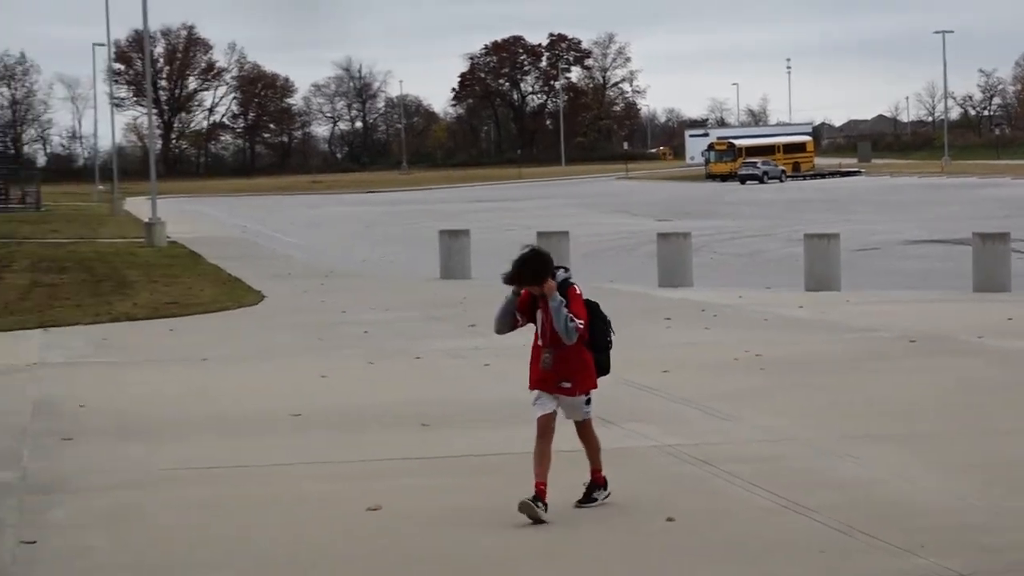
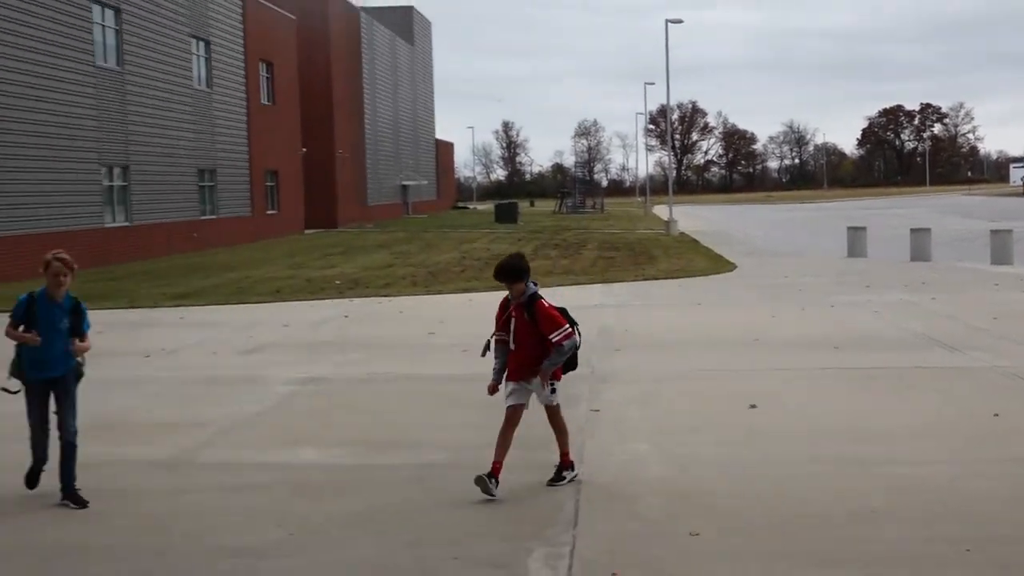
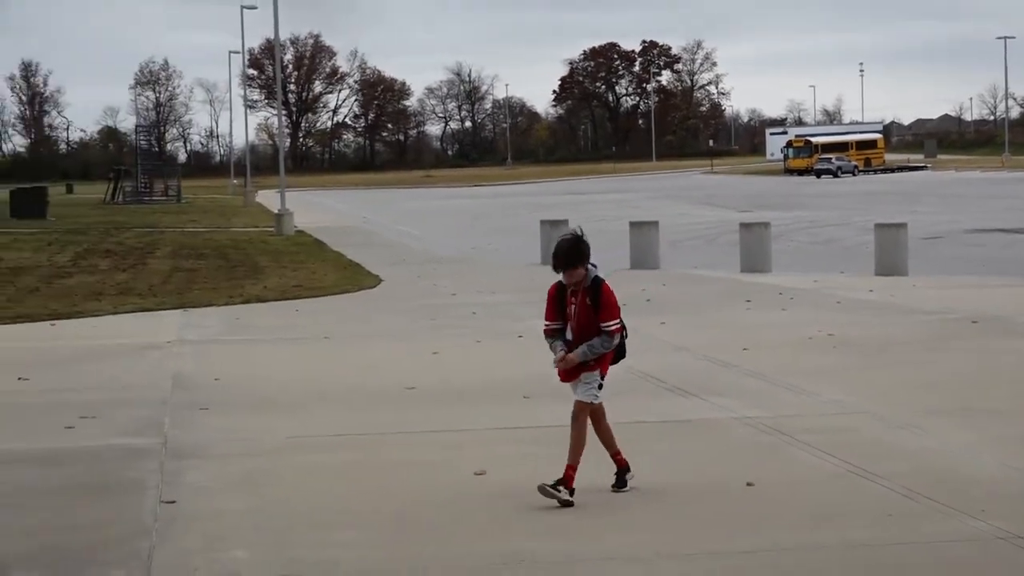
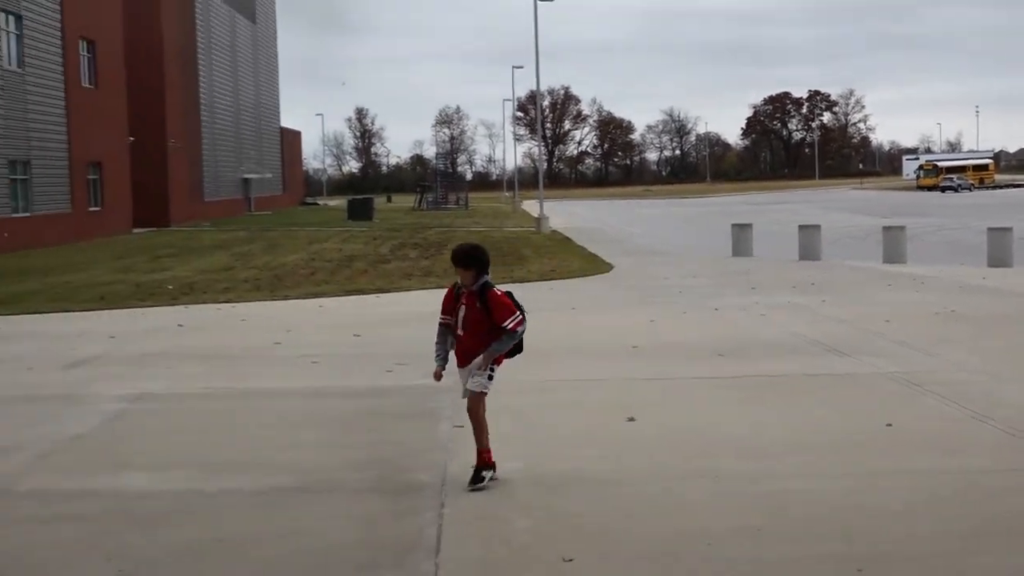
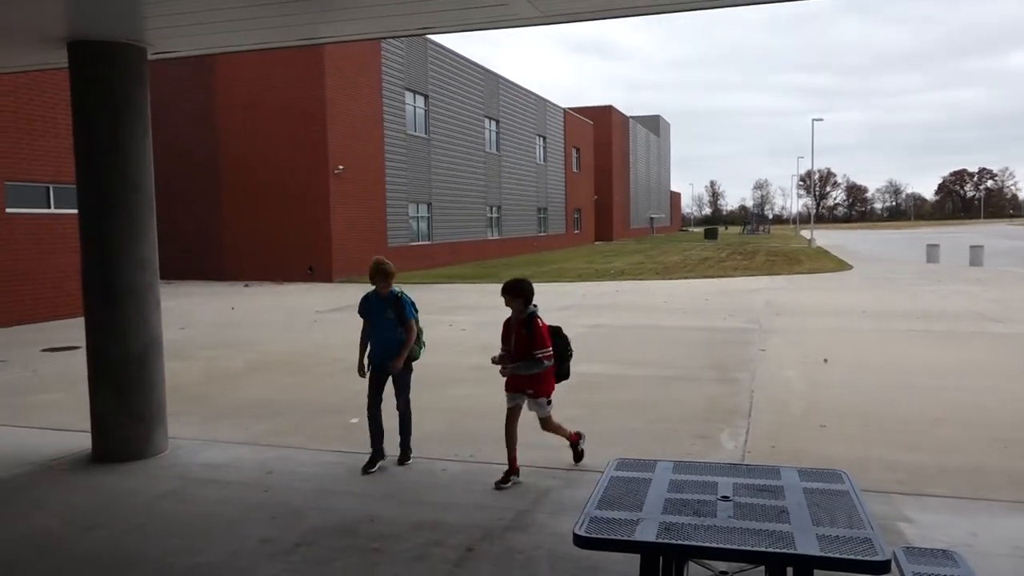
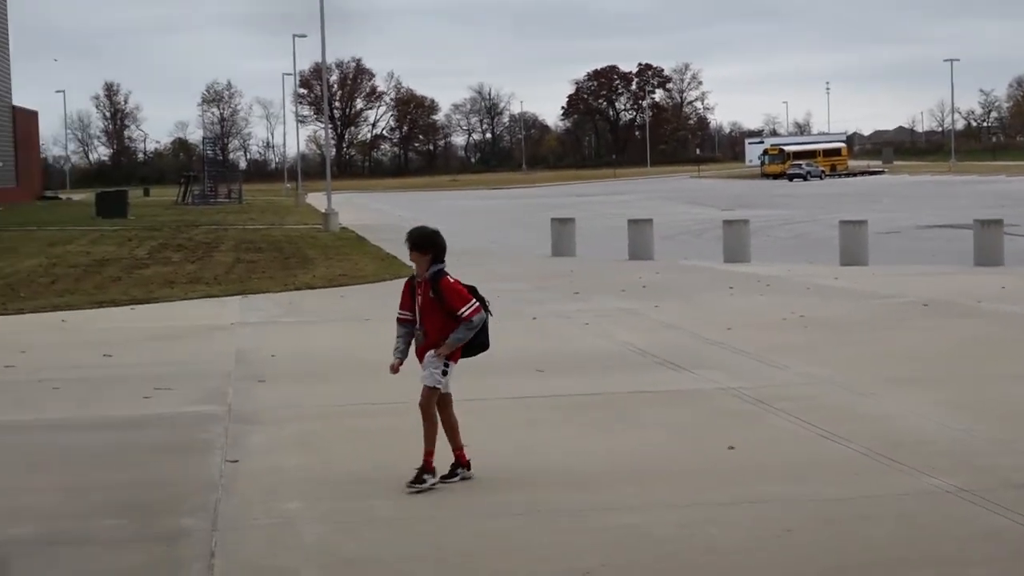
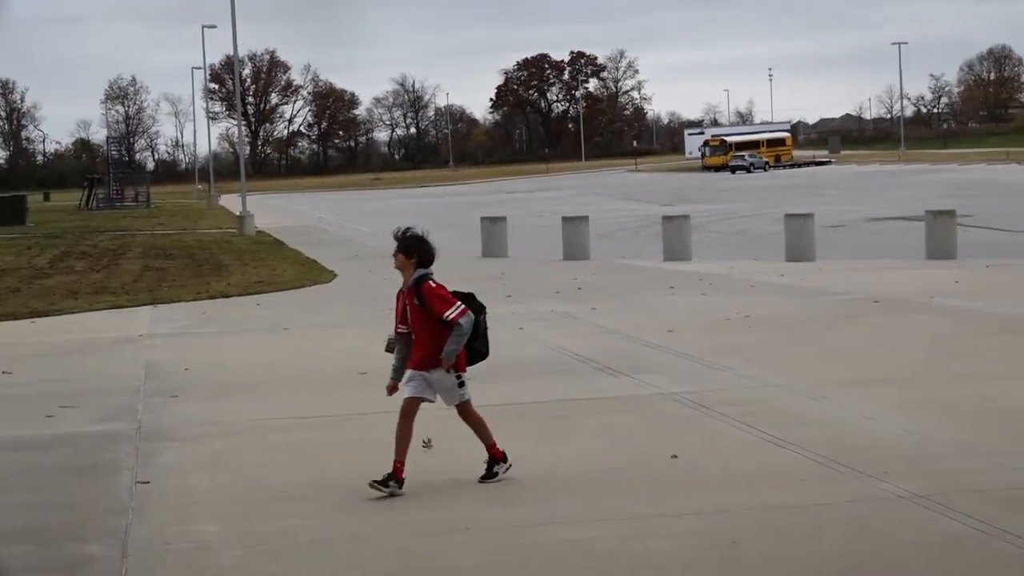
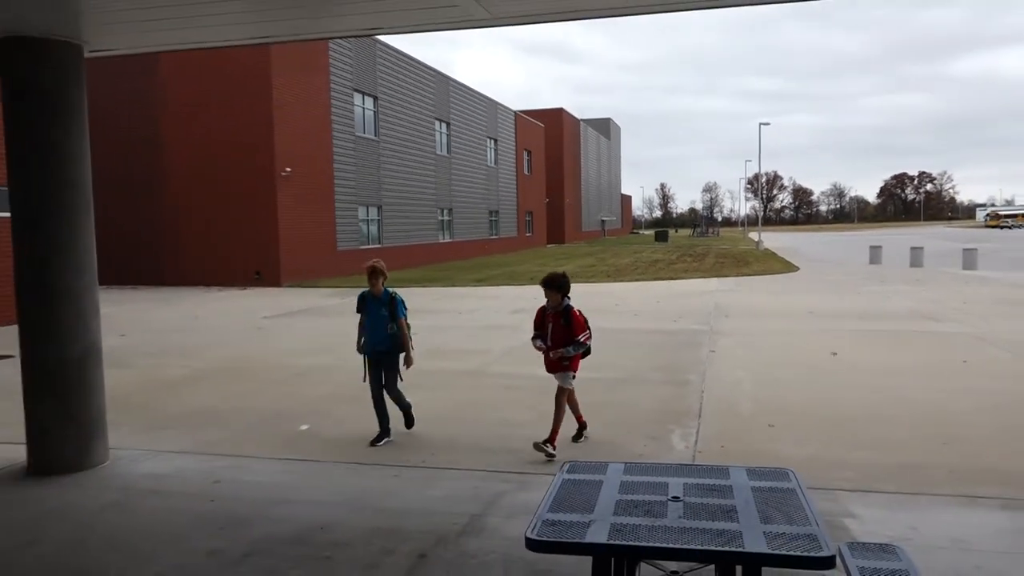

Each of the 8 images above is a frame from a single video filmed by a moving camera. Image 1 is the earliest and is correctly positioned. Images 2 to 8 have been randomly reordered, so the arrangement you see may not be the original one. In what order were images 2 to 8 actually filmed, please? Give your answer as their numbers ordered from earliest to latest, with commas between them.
3, 7, 6, 4, 2, 8, 5
